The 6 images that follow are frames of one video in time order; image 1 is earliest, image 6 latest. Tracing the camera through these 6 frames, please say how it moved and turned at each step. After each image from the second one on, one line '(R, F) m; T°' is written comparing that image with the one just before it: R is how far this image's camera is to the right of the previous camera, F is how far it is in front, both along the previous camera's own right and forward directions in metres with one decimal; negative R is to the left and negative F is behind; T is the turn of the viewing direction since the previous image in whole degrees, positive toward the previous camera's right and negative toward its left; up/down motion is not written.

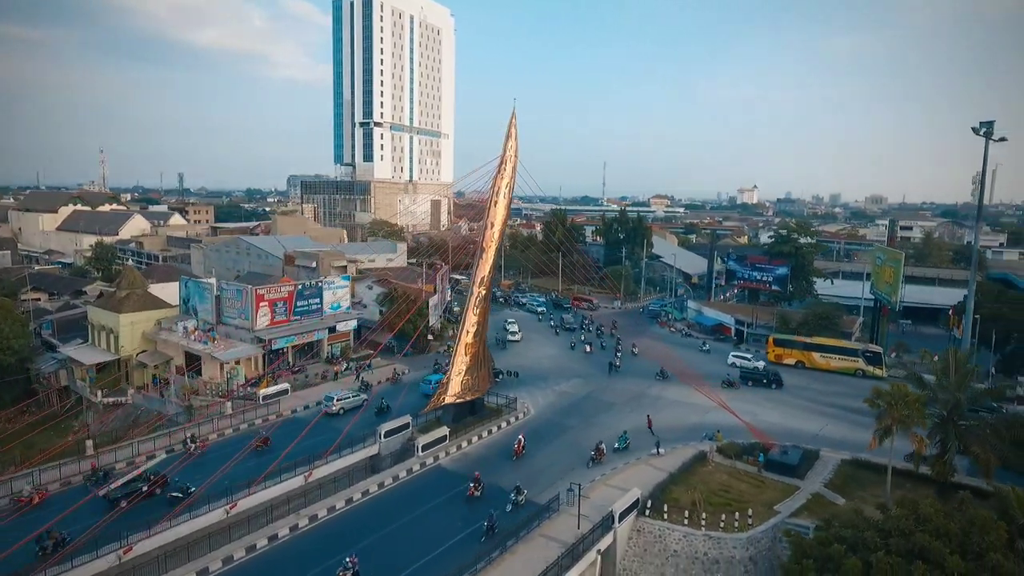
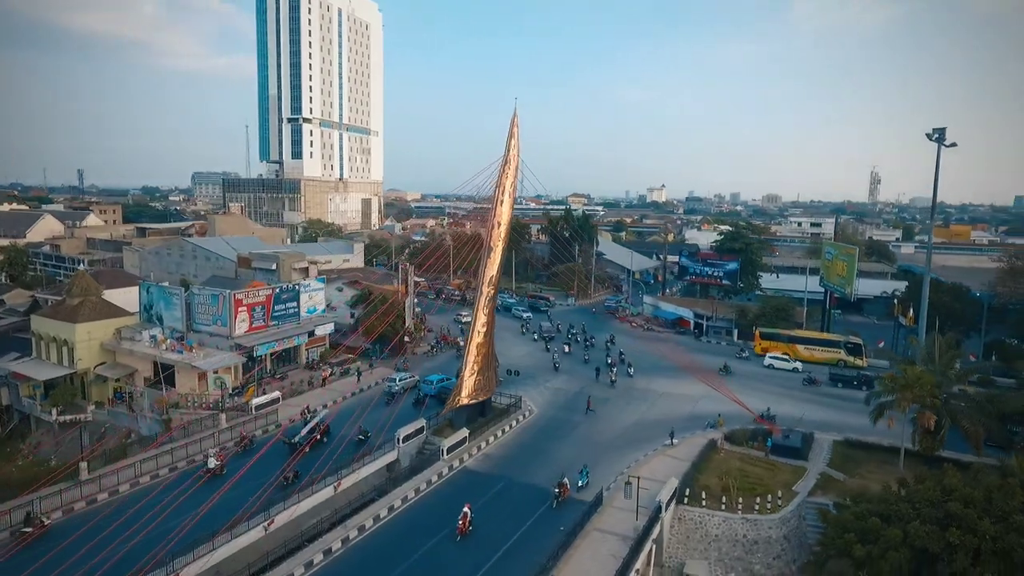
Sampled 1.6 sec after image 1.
(-3.4, 0.0) m; +8°
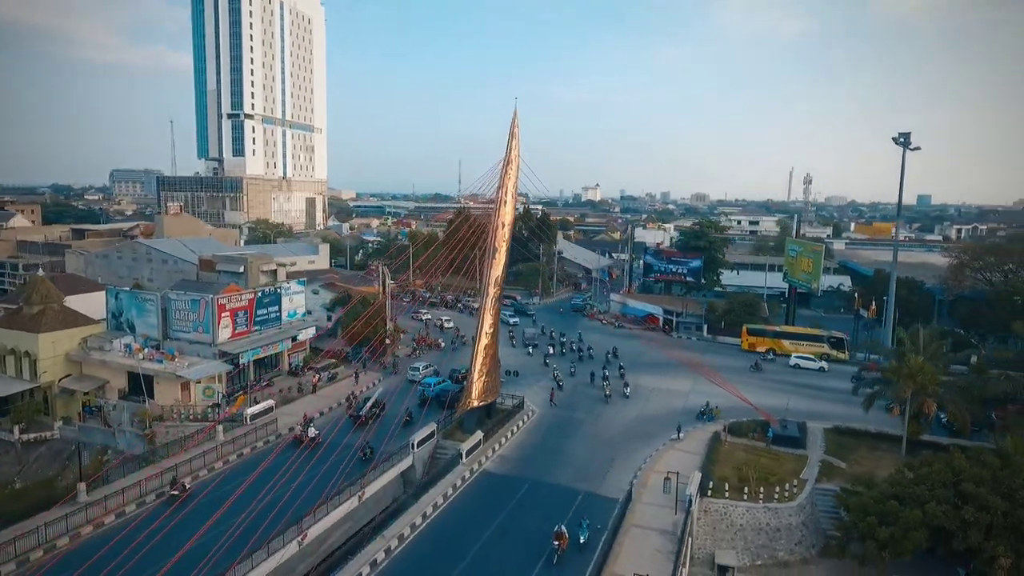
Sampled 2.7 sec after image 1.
(-2.6, +0.1) m; +6°
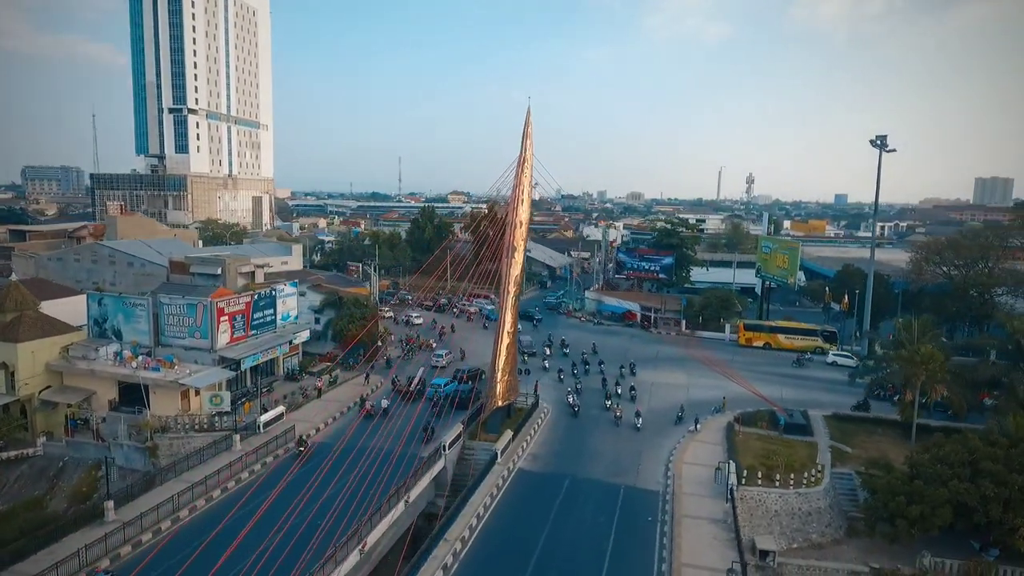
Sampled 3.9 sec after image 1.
(-3.0, +0.1) m; +6°
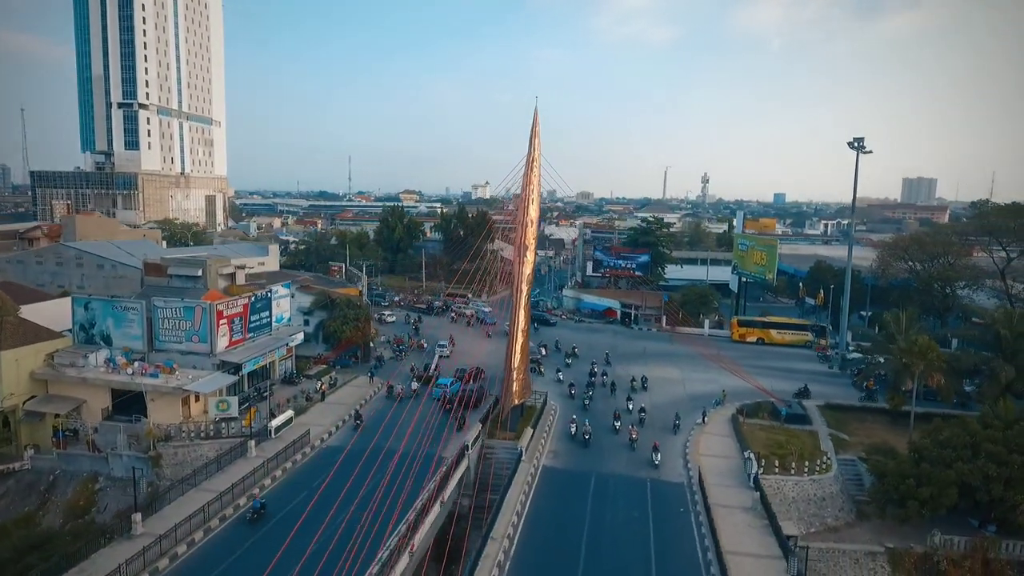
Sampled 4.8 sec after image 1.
(-2.3, 0.0) m; +5°
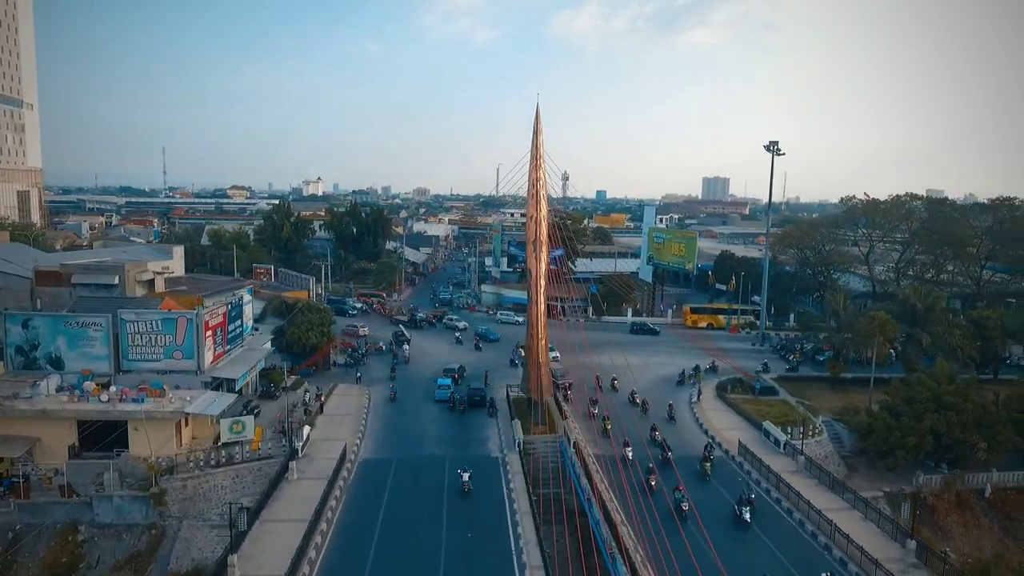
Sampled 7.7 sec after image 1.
(-6.6, +1.1) m; +16°
